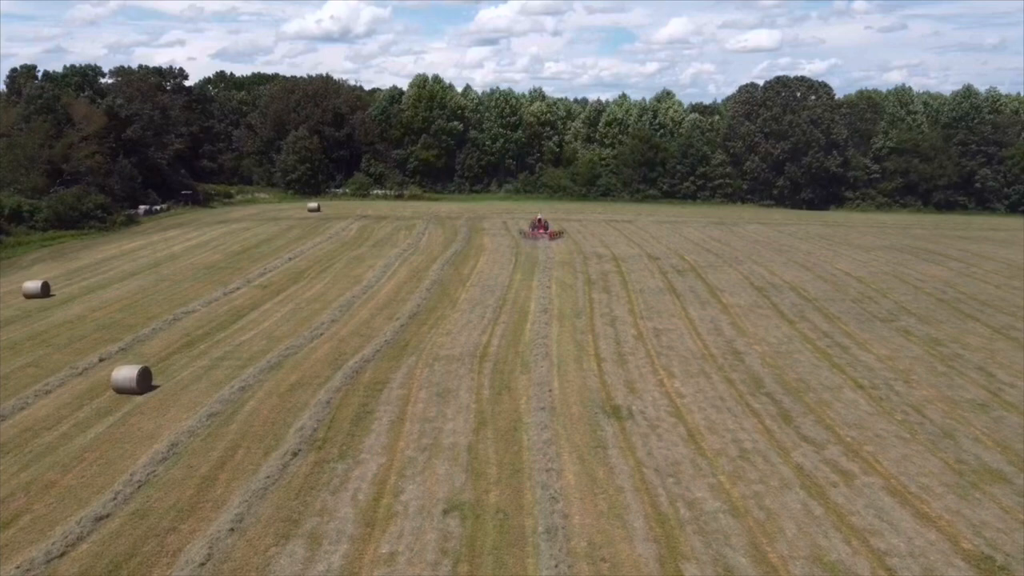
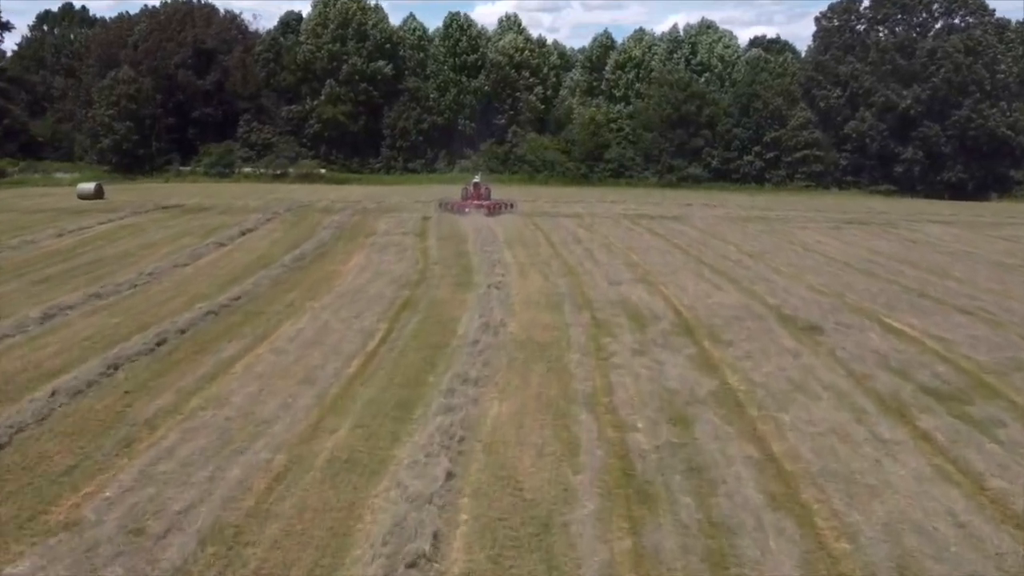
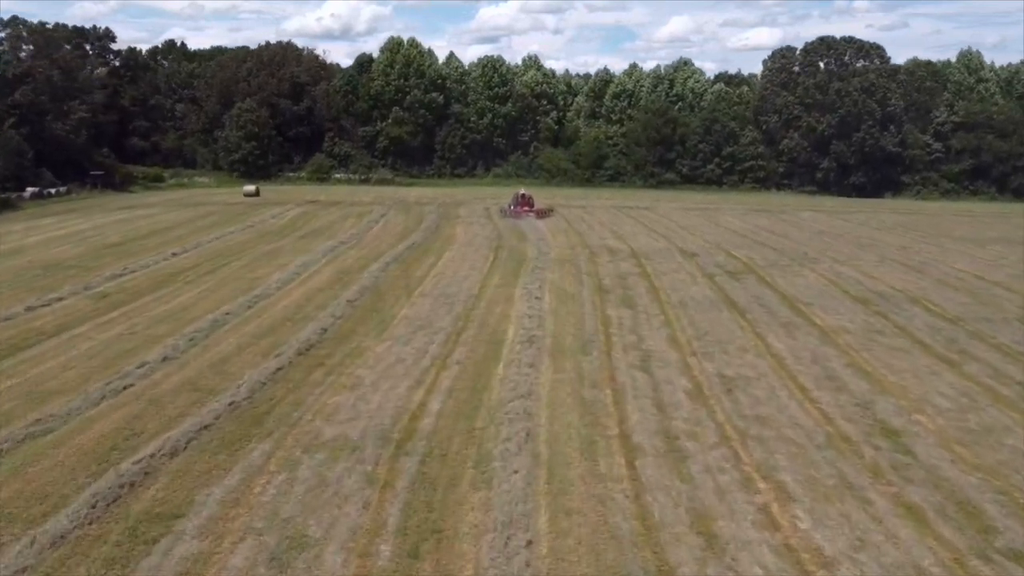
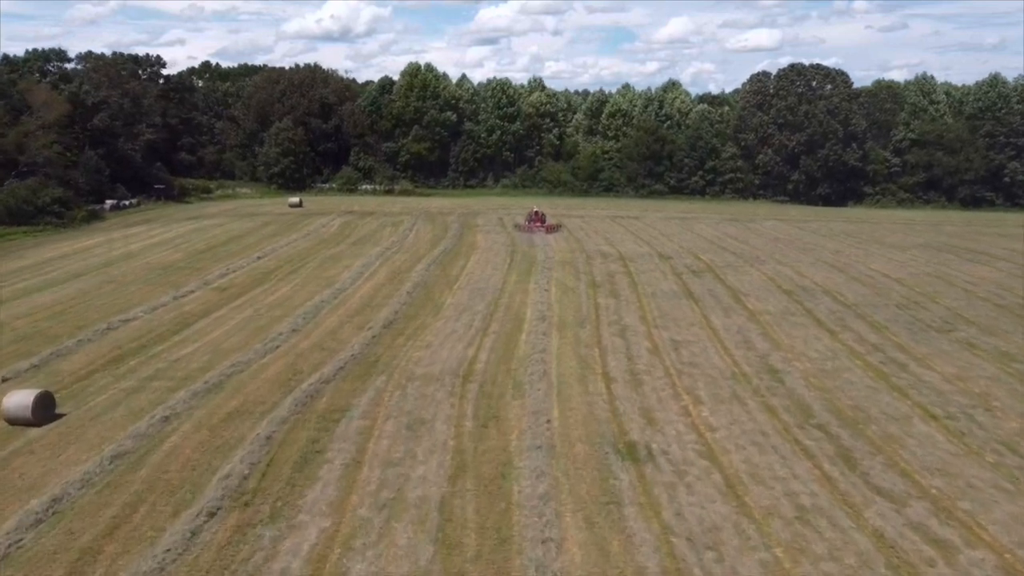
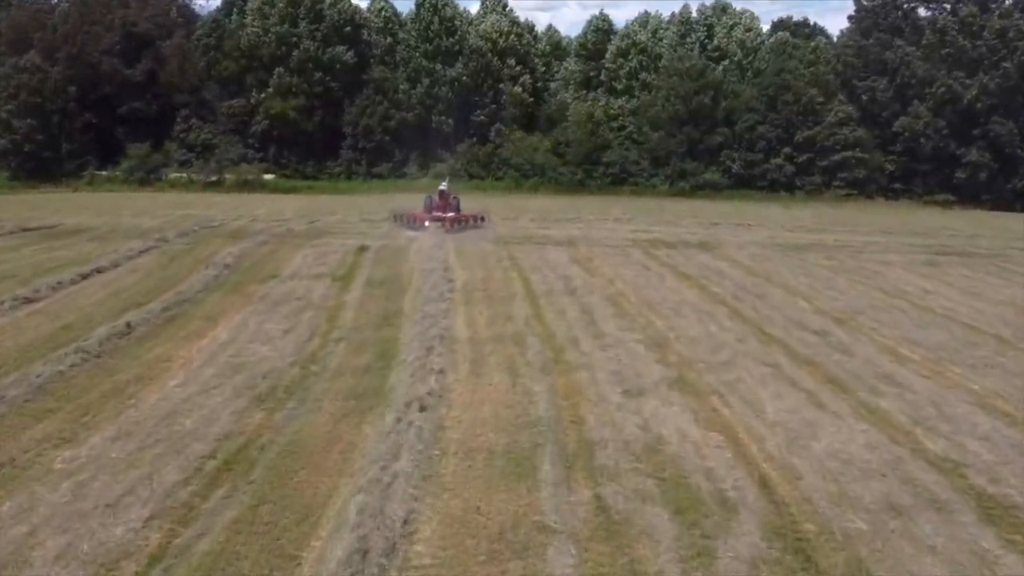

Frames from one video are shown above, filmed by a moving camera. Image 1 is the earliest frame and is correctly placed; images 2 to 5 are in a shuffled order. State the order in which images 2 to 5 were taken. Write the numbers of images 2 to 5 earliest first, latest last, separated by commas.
4, 3, 2, 5
